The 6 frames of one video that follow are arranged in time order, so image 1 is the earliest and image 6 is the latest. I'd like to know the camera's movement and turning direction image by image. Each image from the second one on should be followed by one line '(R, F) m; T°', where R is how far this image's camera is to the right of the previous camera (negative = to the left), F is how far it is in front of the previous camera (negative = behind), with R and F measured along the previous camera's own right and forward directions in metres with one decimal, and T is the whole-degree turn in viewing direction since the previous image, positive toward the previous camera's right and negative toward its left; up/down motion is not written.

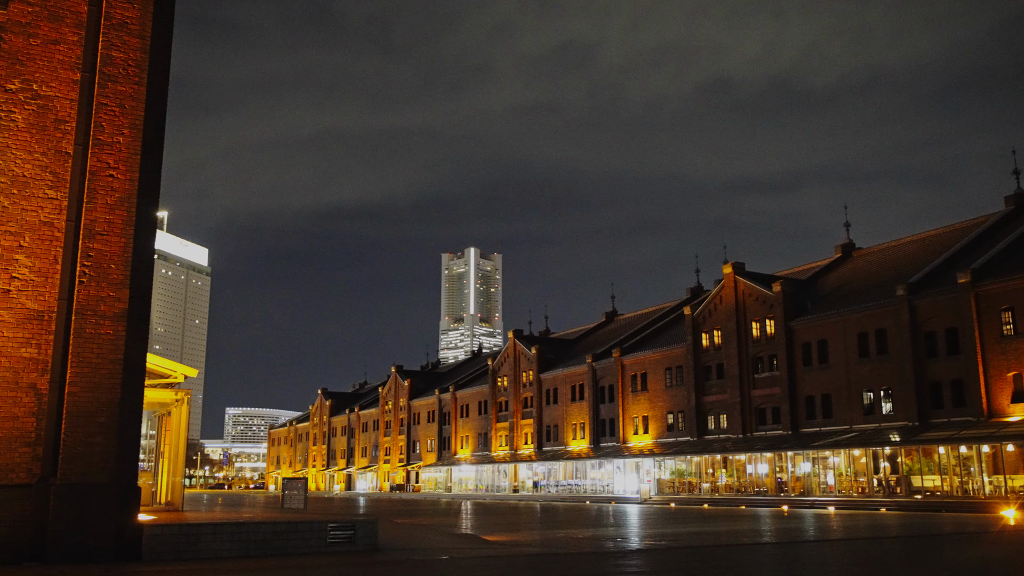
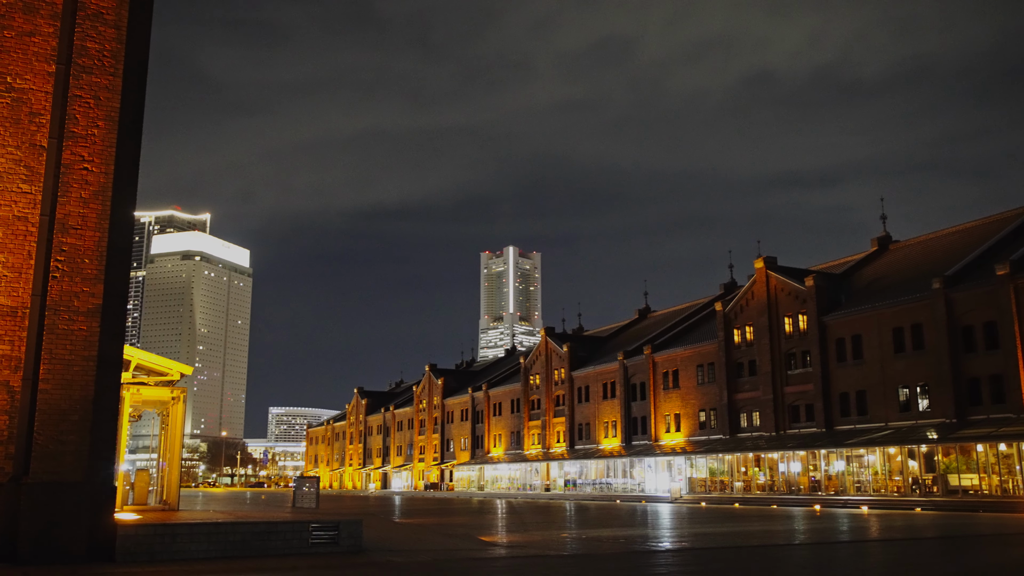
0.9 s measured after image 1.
(+0.7, +0.5) m; -2°
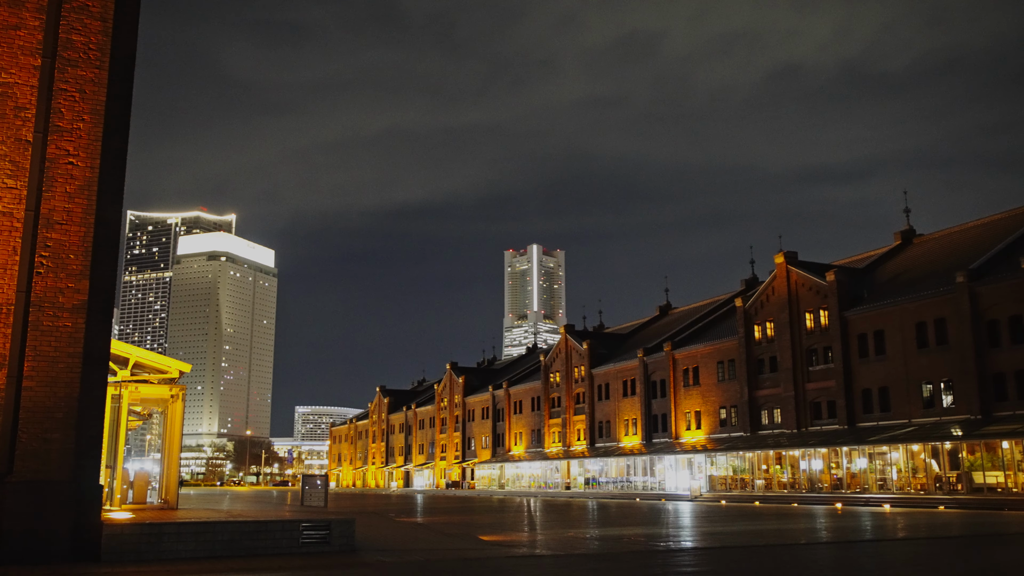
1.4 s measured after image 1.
(+0.4, +0.3) m; -2°
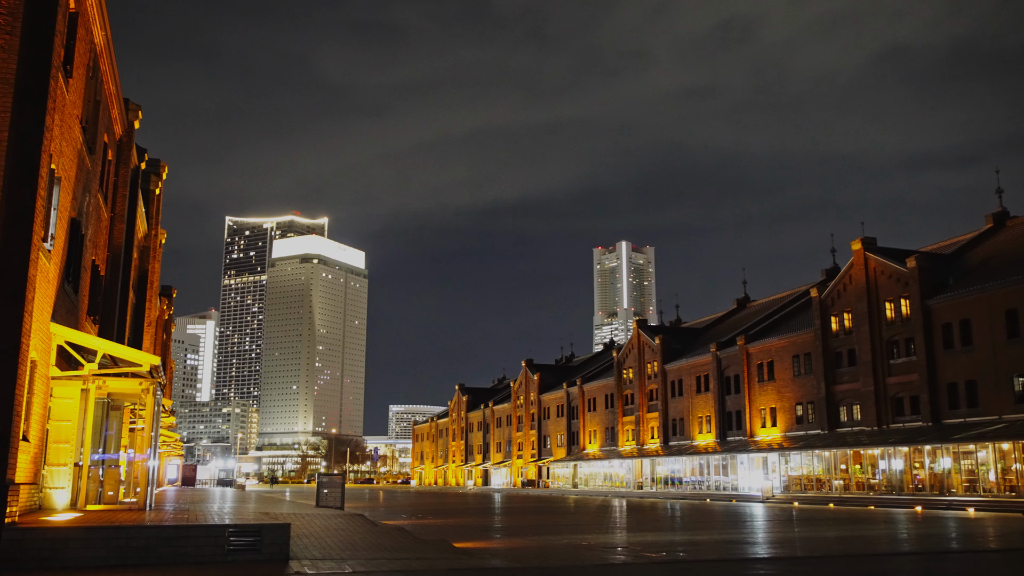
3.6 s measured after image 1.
(+1.7, +1.6) m; -6°
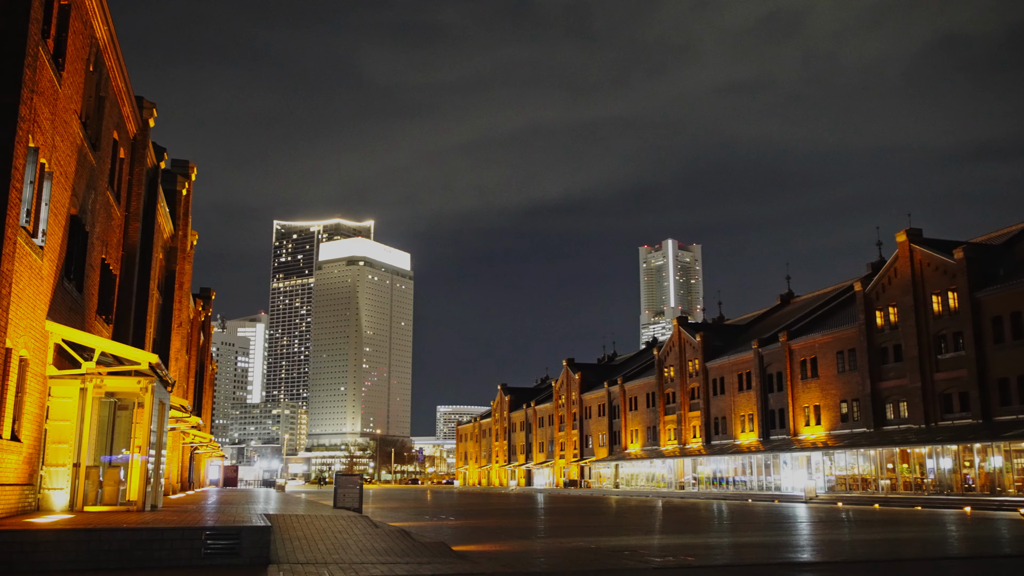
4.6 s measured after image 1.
(+0.7, +0.7) m; -3°
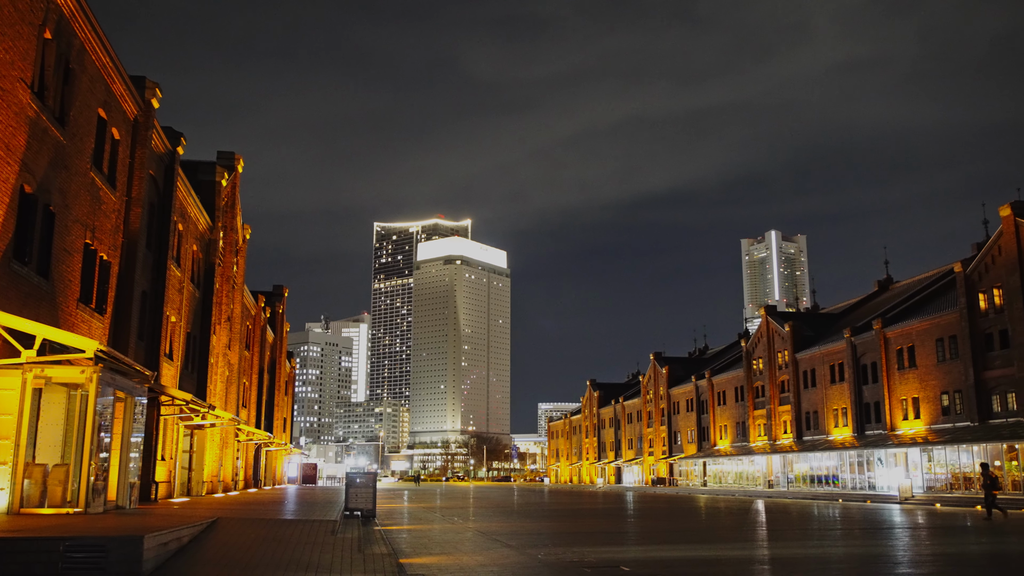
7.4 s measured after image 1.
(+1.8, +2.2) m; -6°
